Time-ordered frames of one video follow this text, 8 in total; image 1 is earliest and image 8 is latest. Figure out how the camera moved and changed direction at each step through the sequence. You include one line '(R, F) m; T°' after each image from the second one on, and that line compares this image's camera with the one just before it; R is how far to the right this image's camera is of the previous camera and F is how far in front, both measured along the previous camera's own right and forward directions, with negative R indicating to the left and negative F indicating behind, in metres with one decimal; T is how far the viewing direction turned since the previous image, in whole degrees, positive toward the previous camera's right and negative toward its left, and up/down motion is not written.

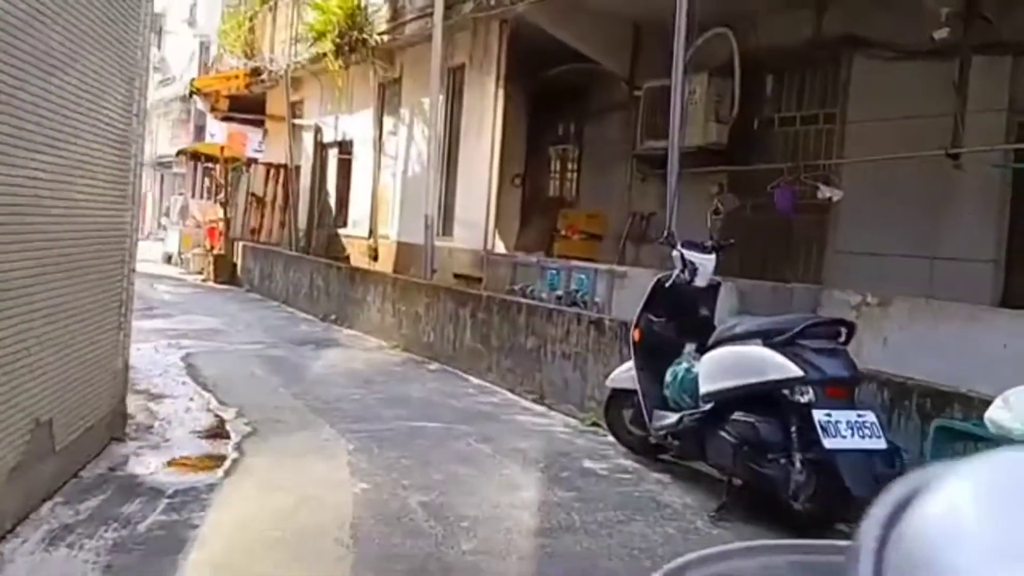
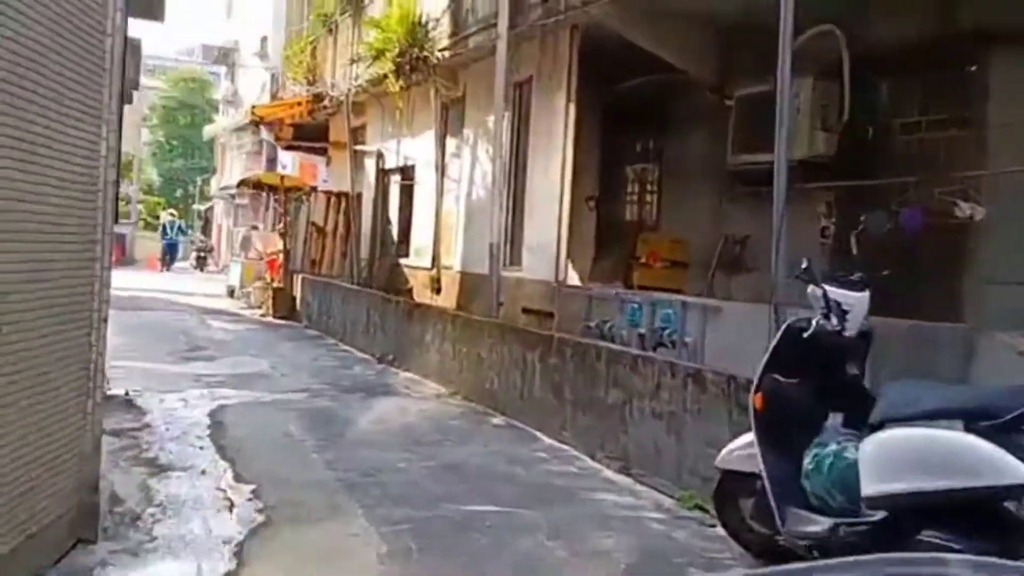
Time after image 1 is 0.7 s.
(0.0, +1.5) m; -5°
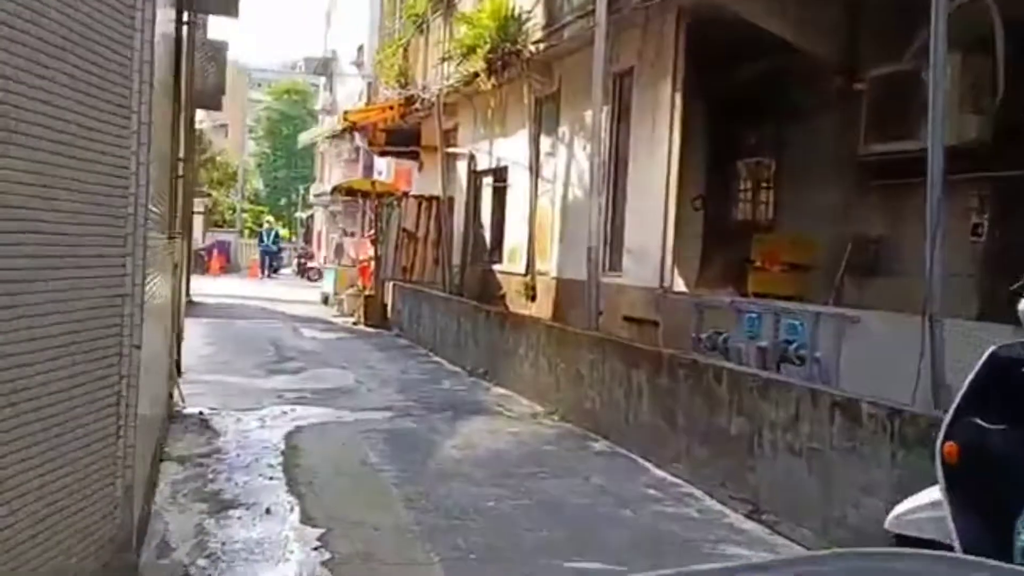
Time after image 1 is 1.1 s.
(-0.1, +0.9) m; -7°
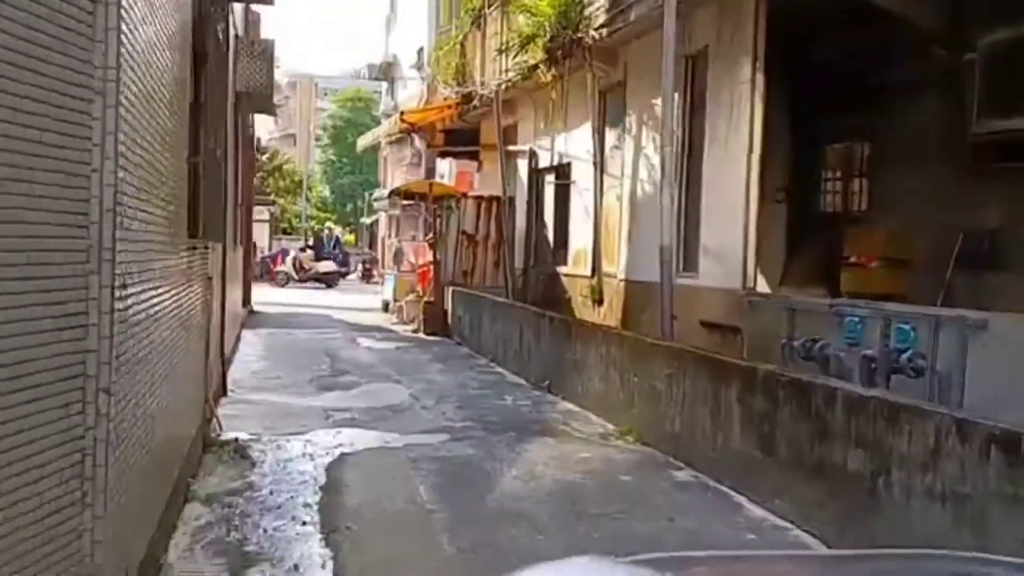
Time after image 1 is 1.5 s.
(0.0, +0.9) m; -5°
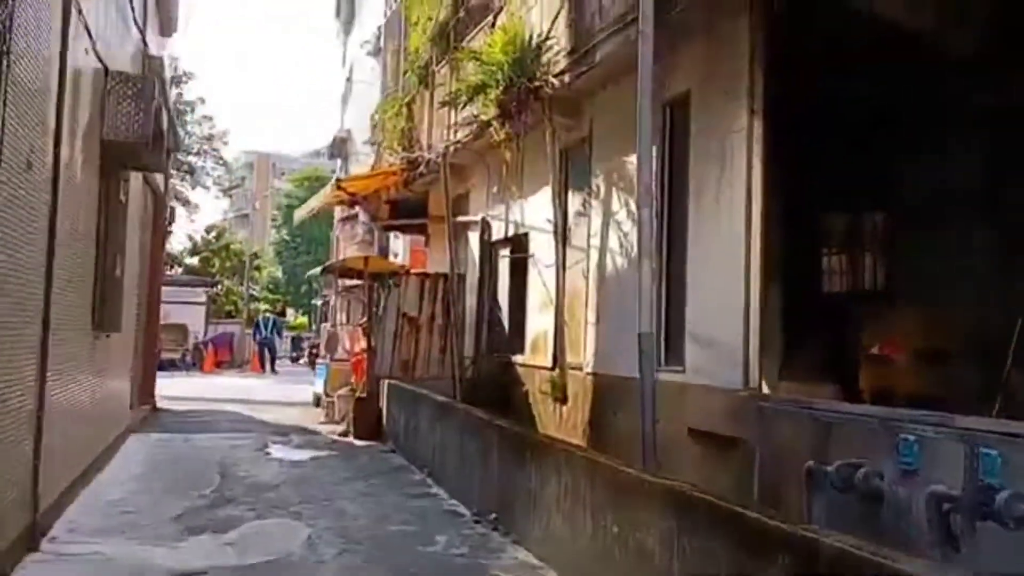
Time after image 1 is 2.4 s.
(+0.3, +2.4) m; +3°
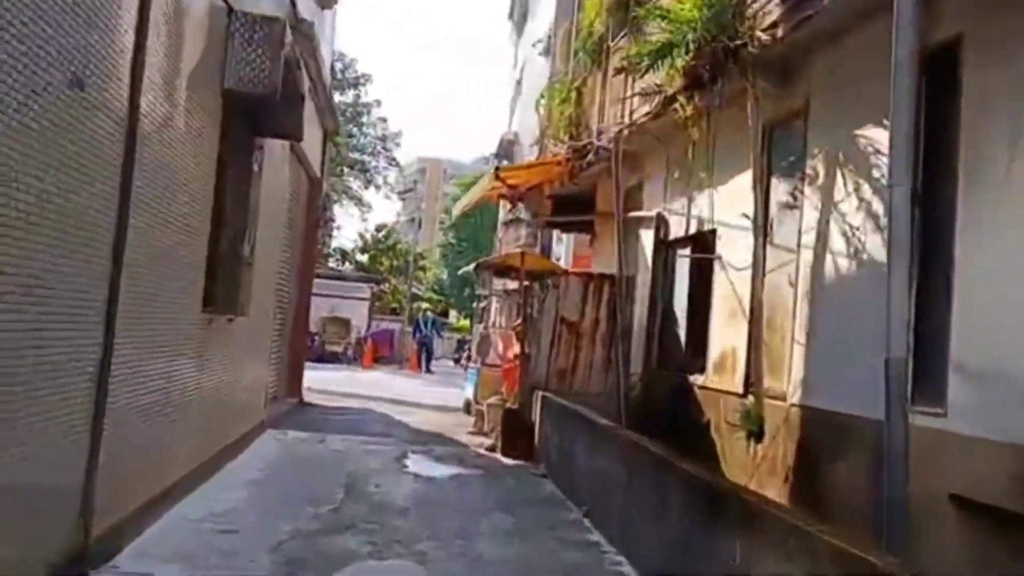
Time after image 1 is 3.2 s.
(-0.3, +1.9) m; -12°
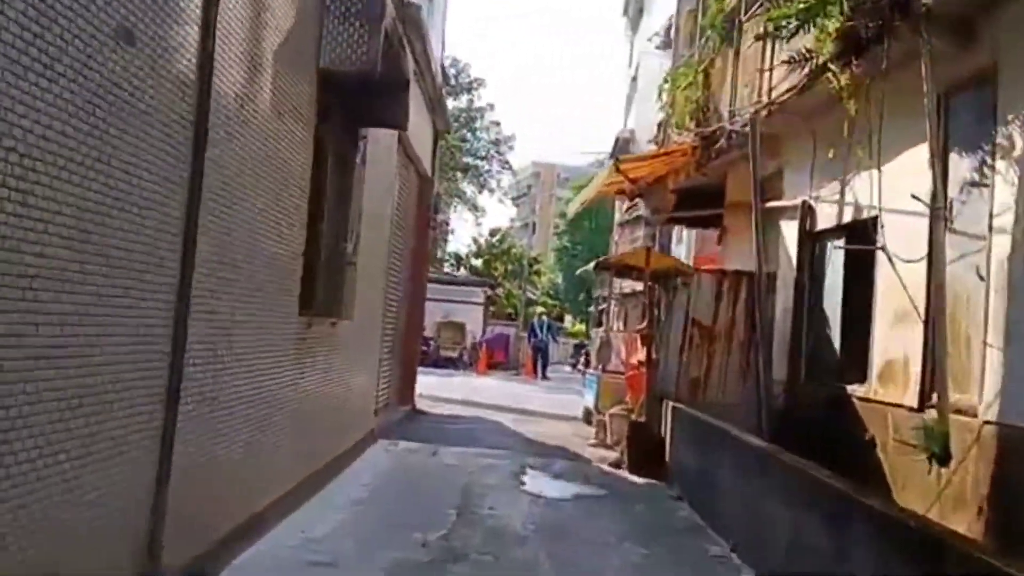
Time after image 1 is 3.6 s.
(-0.1, +1.0) m; -8°
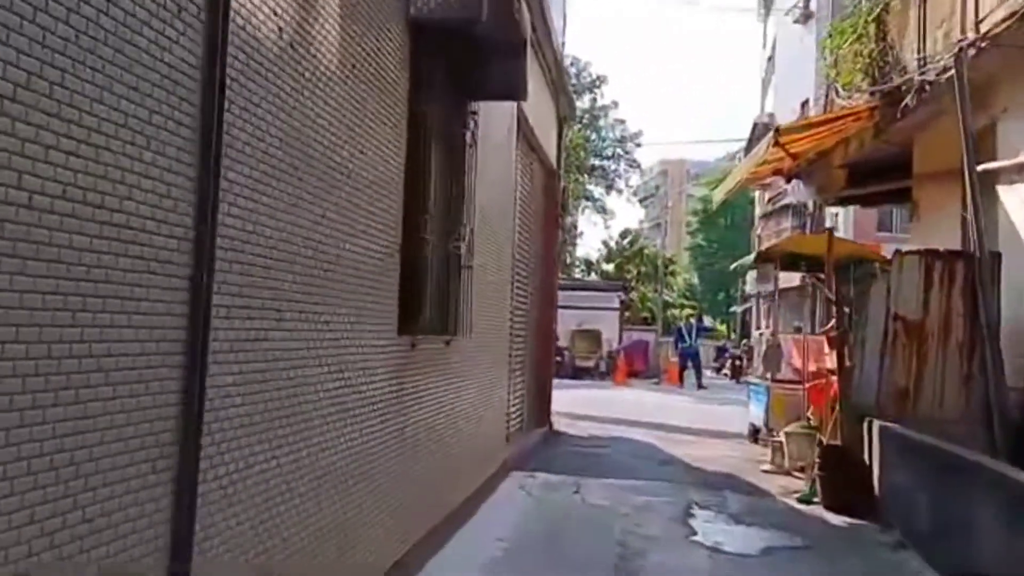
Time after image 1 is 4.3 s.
(-0.2, +1.6) m; -10°
